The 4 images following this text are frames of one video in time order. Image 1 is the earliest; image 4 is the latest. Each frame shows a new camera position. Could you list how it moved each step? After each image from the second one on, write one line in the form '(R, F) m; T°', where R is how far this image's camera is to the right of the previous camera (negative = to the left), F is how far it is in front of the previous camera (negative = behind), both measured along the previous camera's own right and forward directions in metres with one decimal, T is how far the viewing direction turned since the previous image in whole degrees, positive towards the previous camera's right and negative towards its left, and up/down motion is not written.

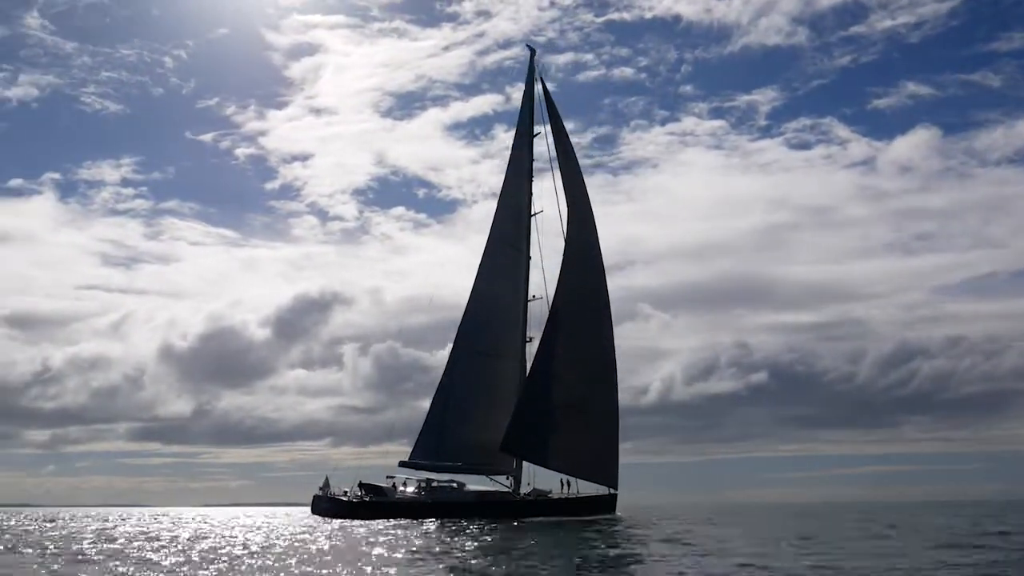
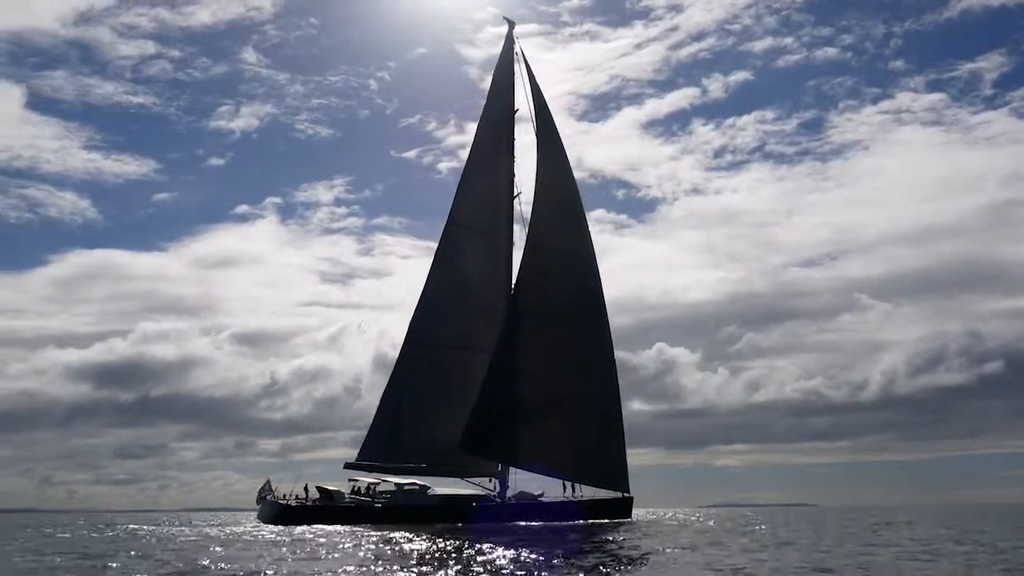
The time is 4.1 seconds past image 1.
(+12.8, +4.6) m; -12°
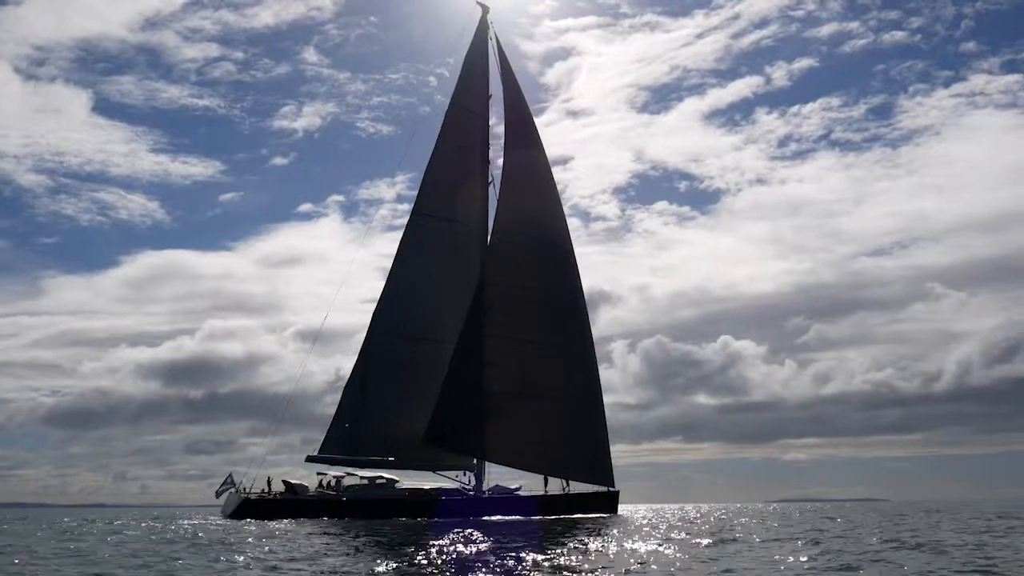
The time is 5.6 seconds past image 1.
(+5.0, +2.1) m; -4°
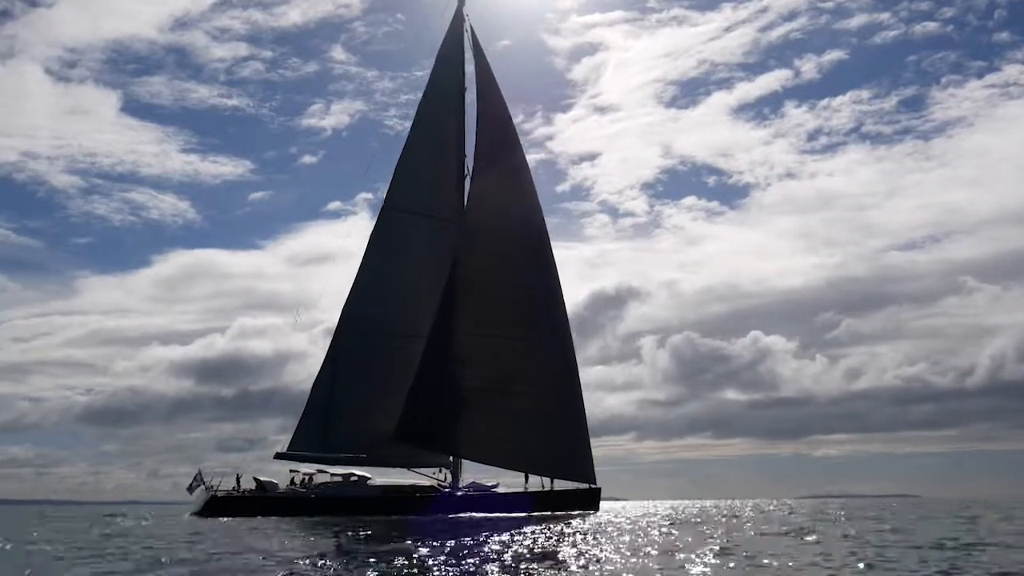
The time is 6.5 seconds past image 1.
(+1.4, +0.3) m; -2°
